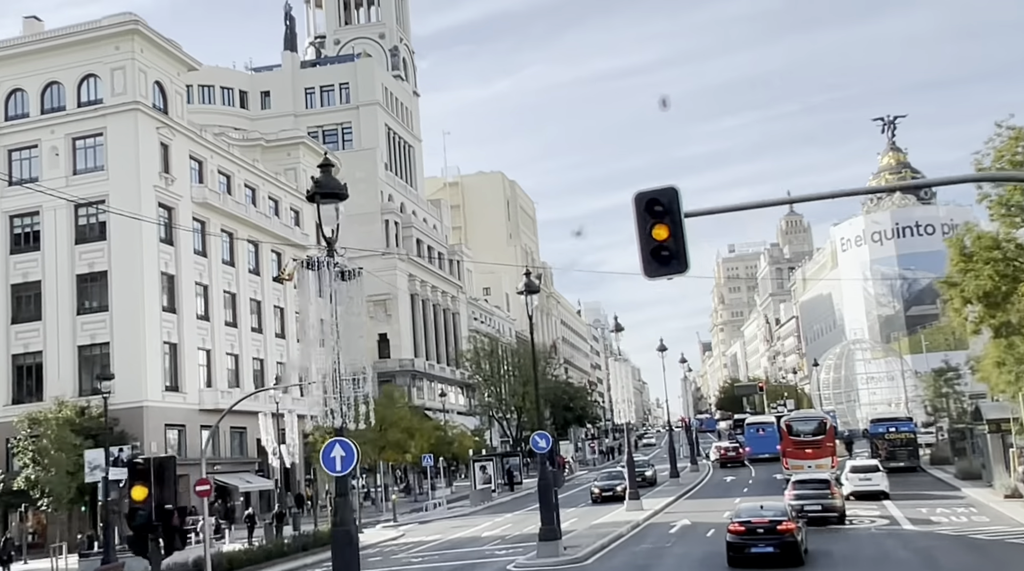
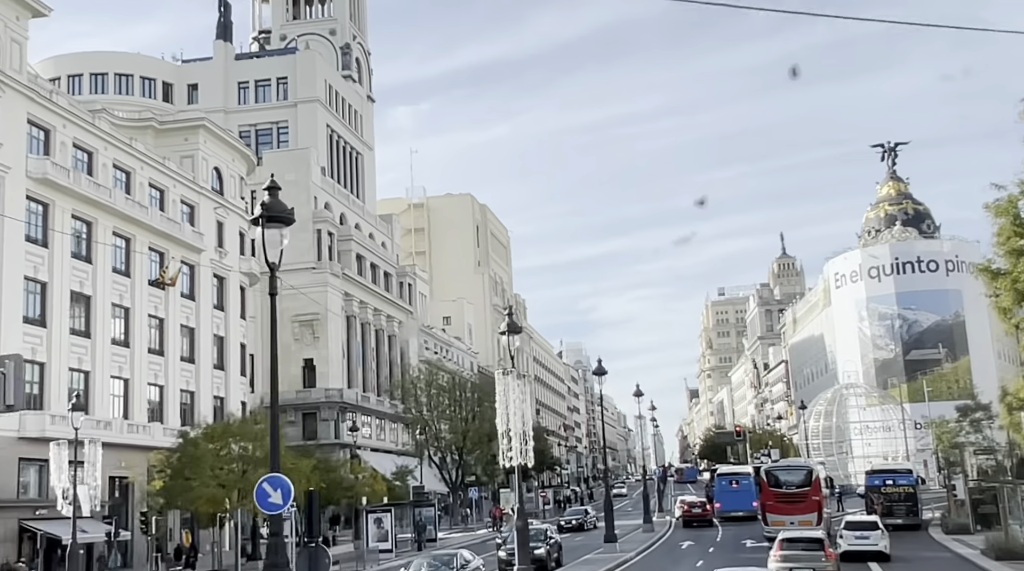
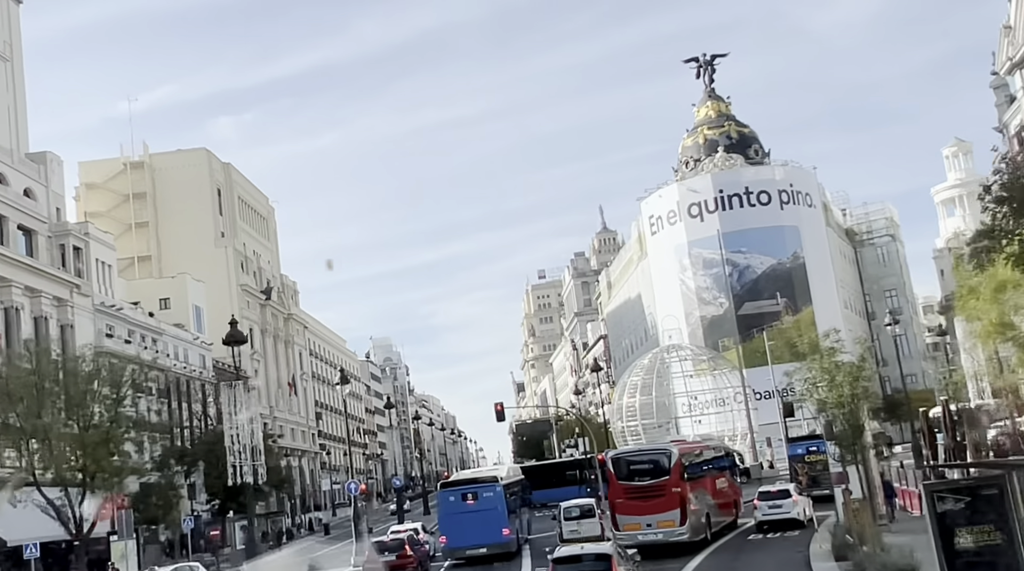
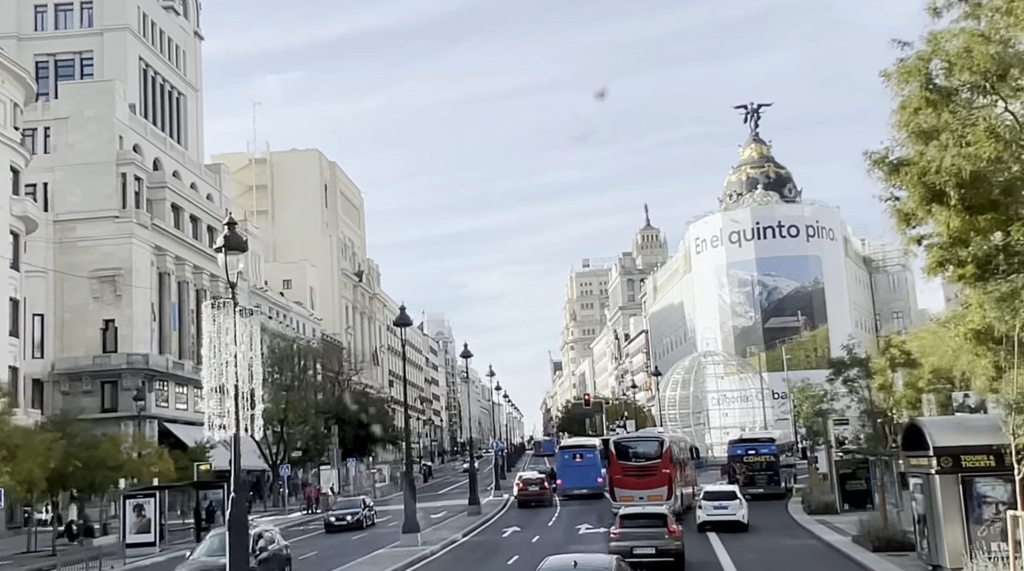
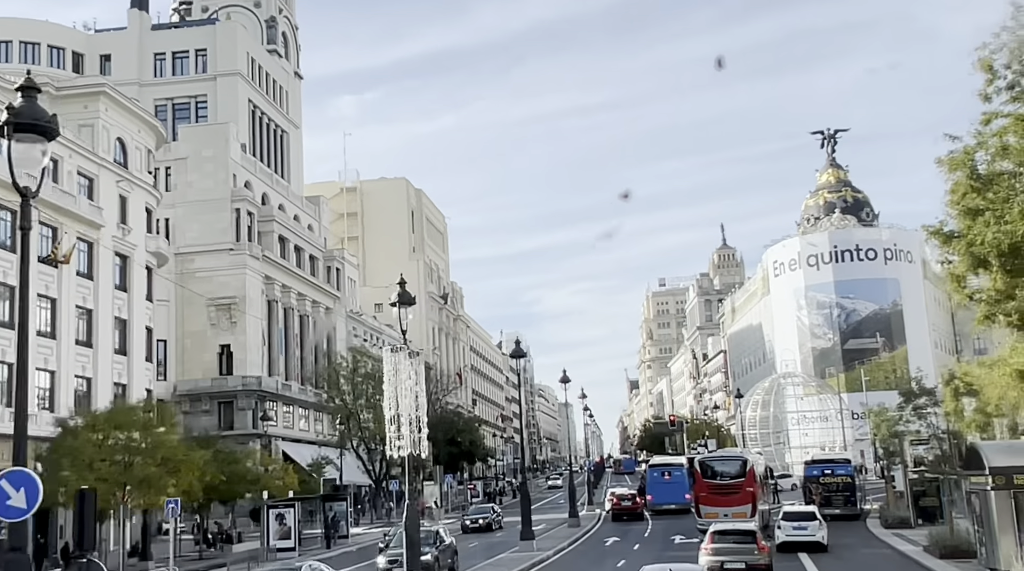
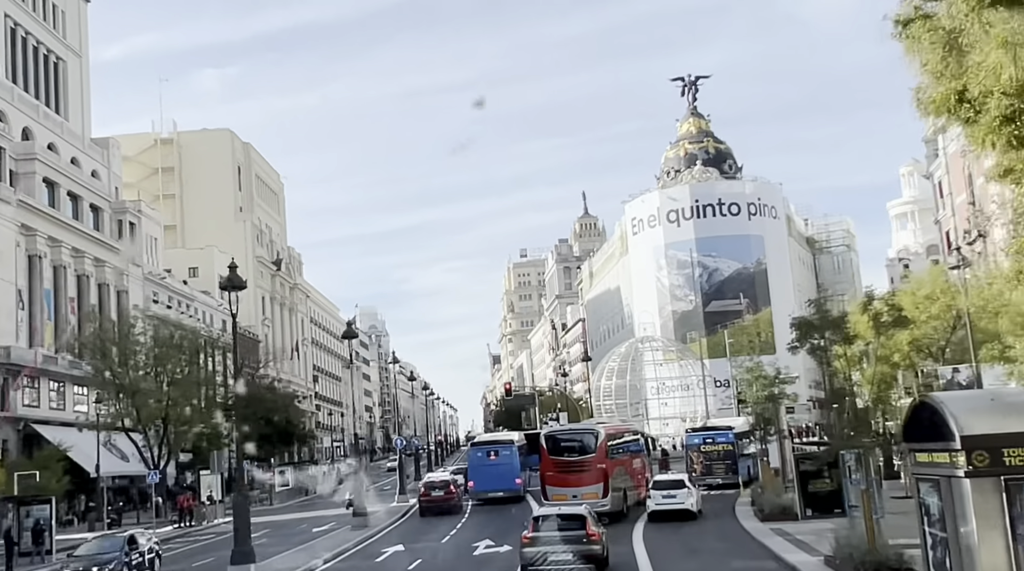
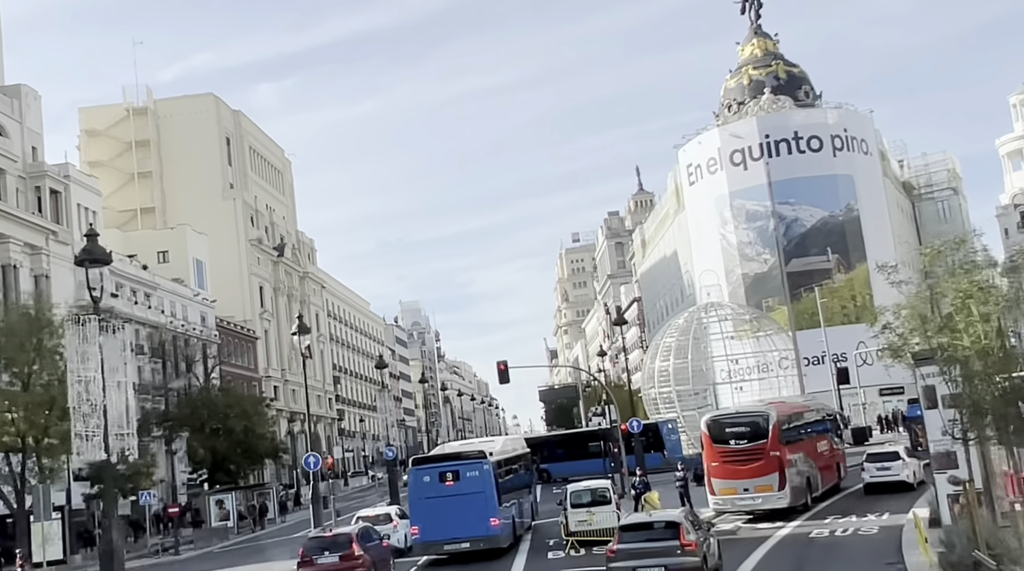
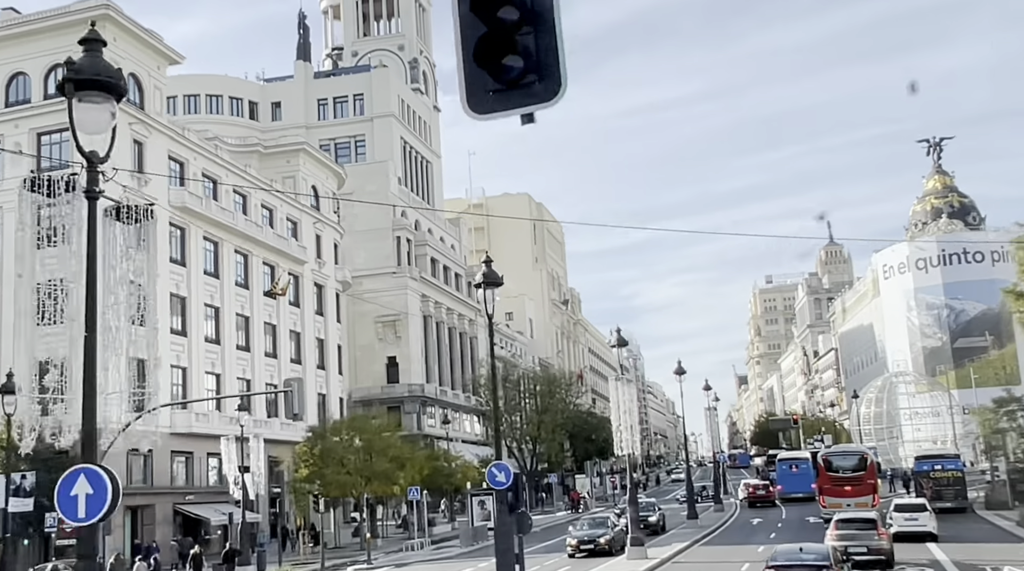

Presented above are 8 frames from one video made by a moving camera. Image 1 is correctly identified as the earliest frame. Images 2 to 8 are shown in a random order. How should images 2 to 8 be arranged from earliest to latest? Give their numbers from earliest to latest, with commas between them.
8, 2, 5, 4, 6, 3, 7
